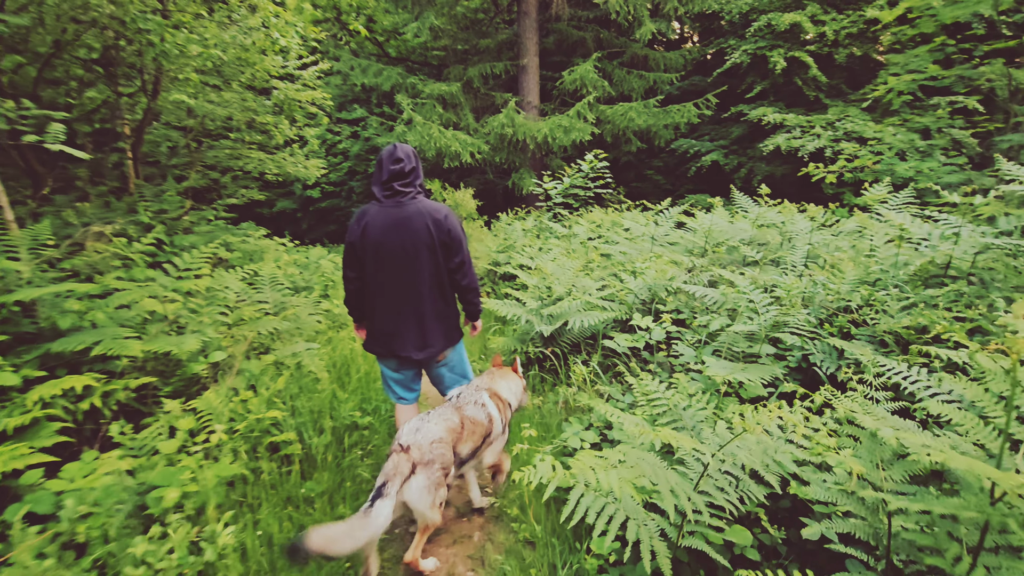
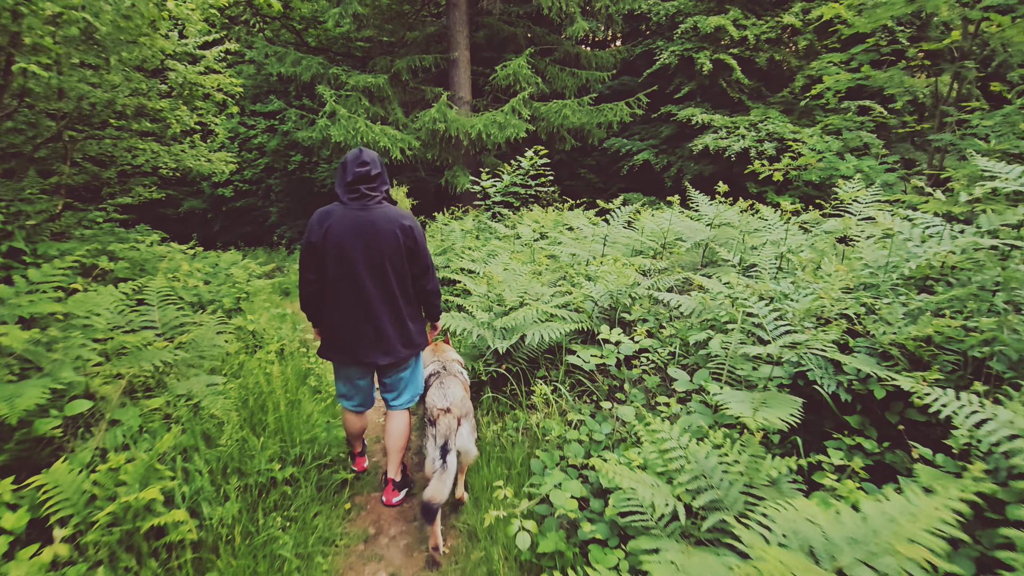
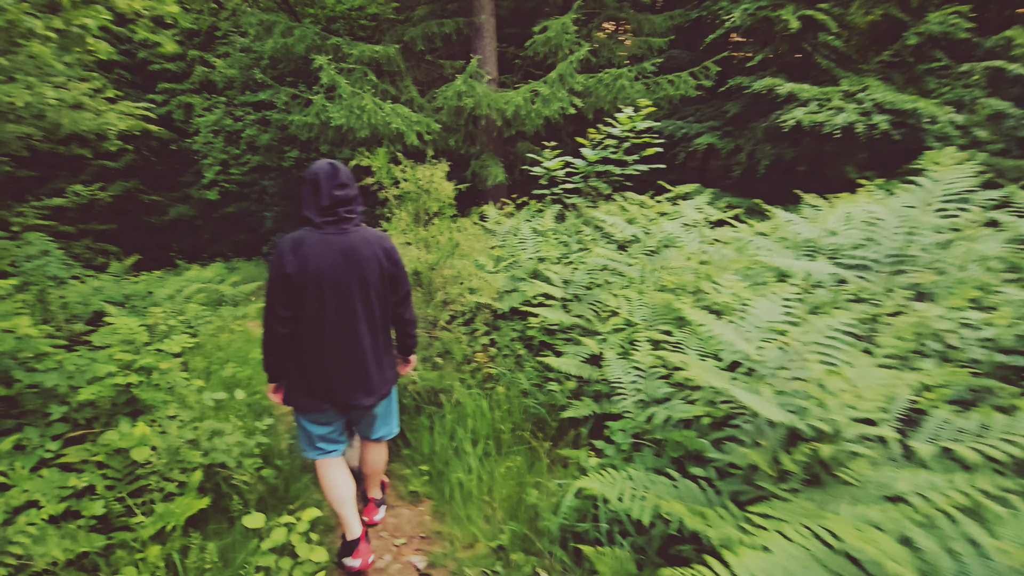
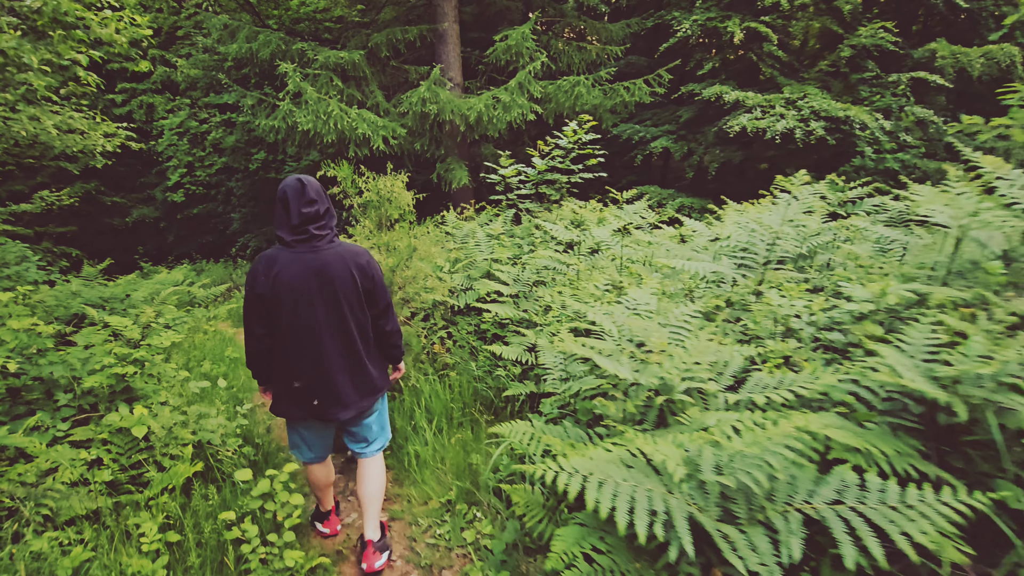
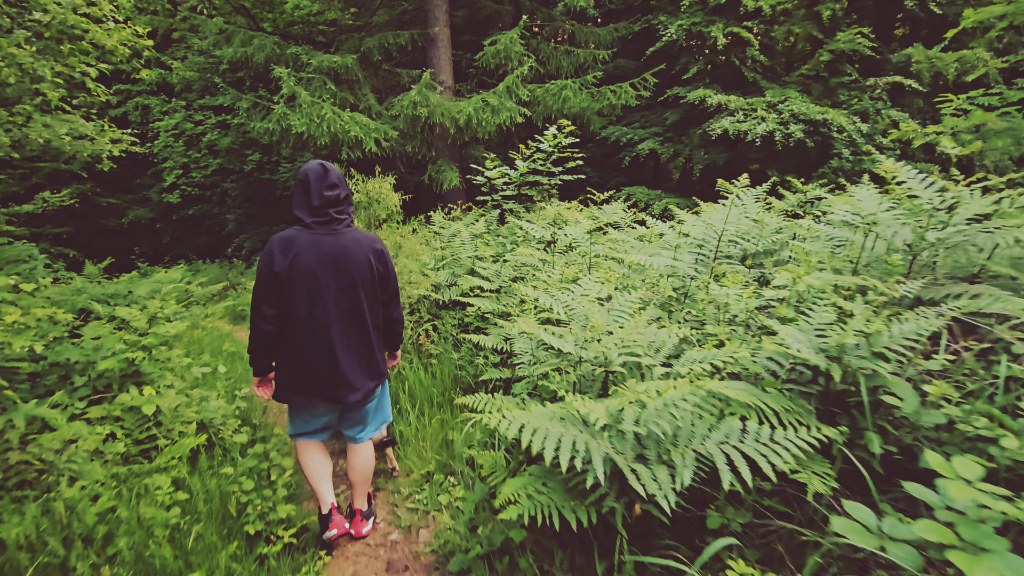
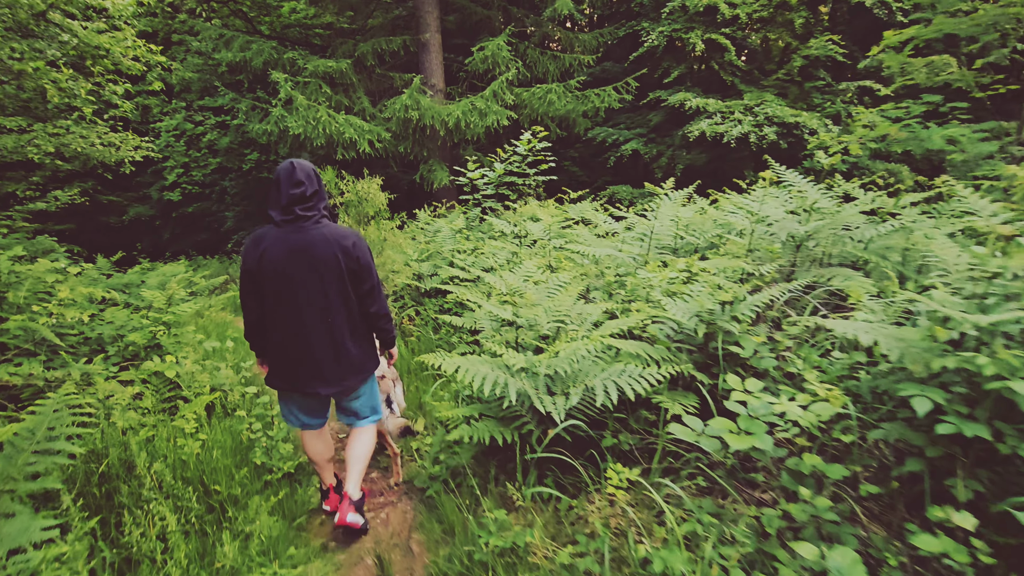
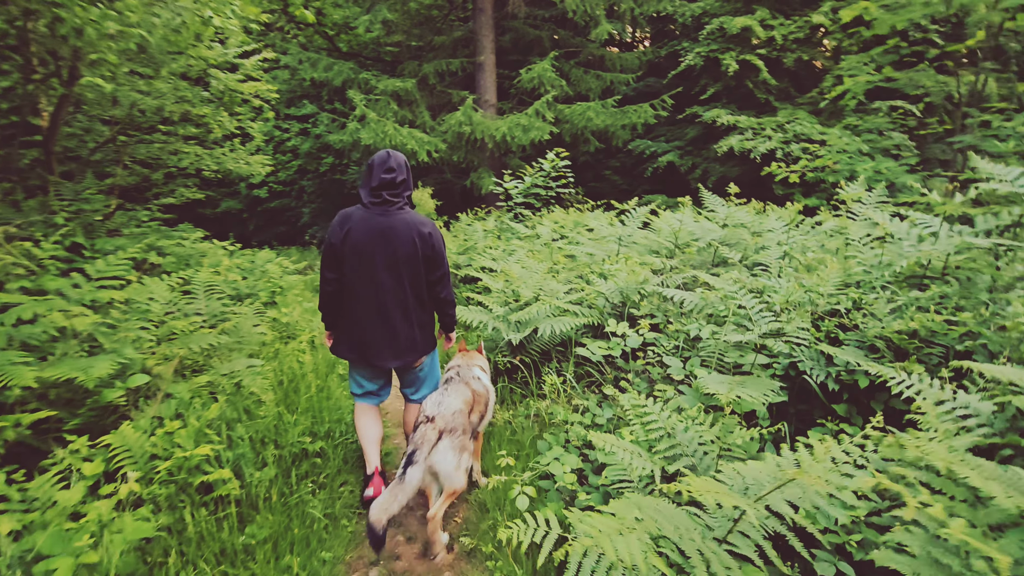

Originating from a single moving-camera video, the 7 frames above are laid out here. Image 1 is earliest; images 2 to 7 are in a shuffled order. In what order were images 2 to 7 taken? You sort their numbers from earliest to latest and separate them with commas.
7, 2, 6, 5, 4, 3
